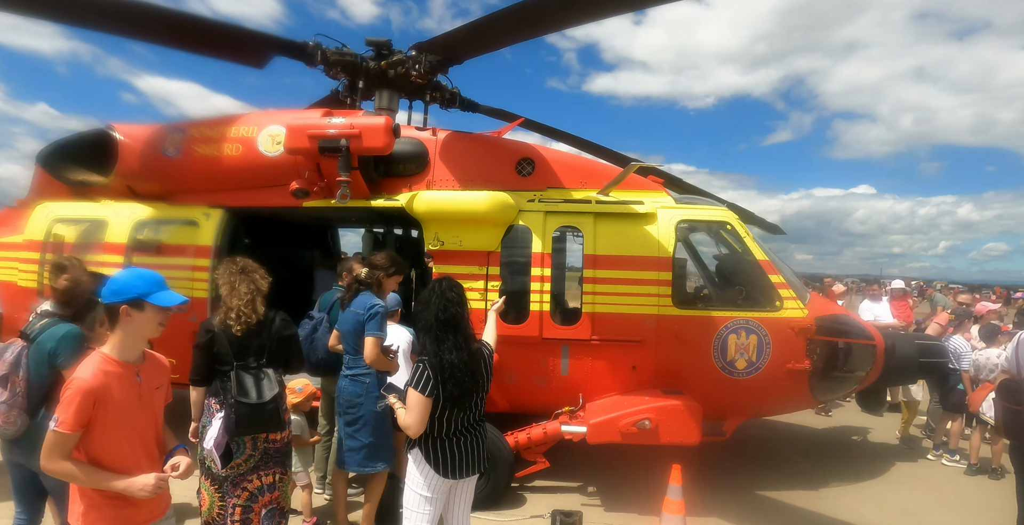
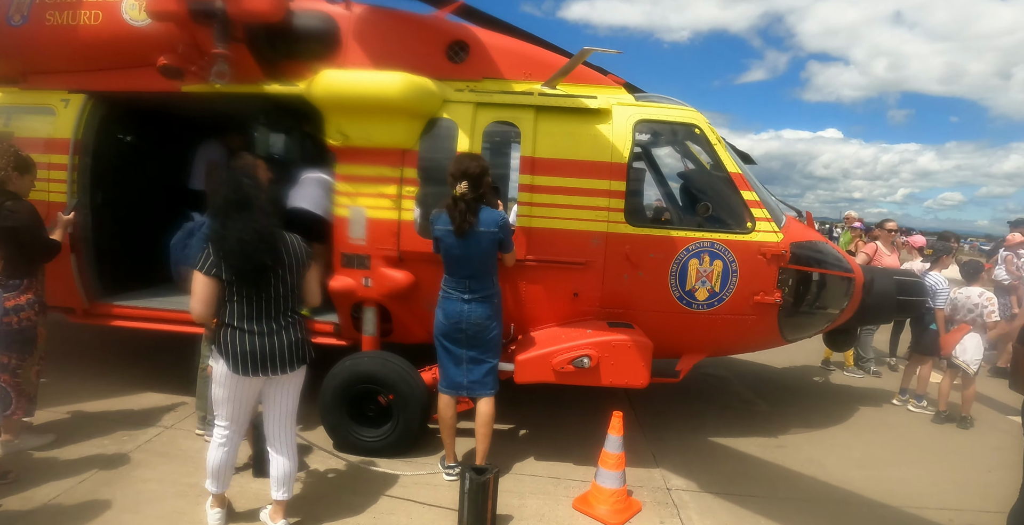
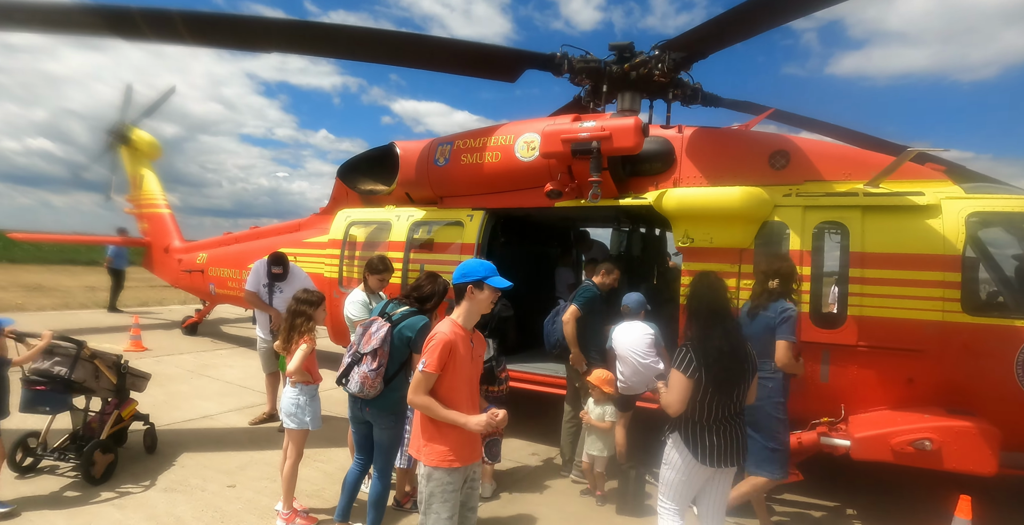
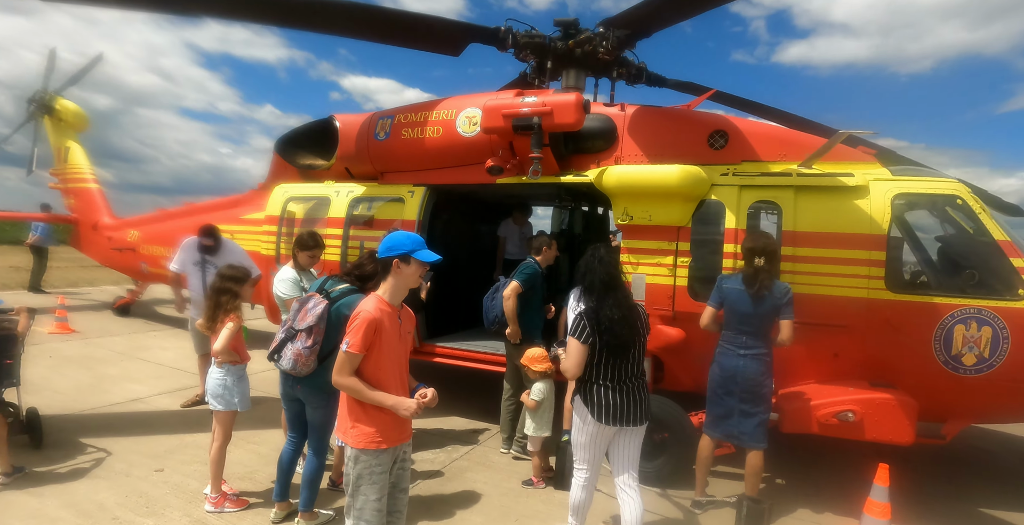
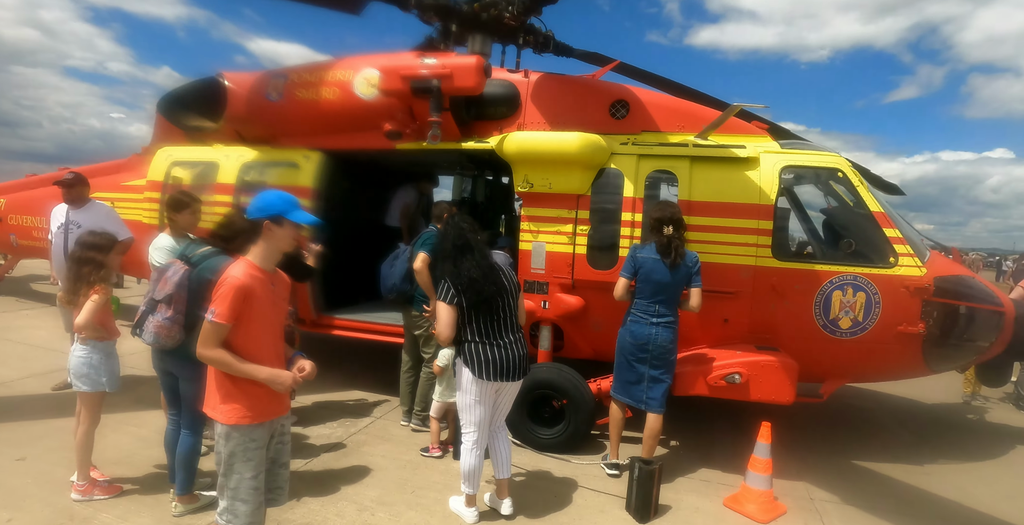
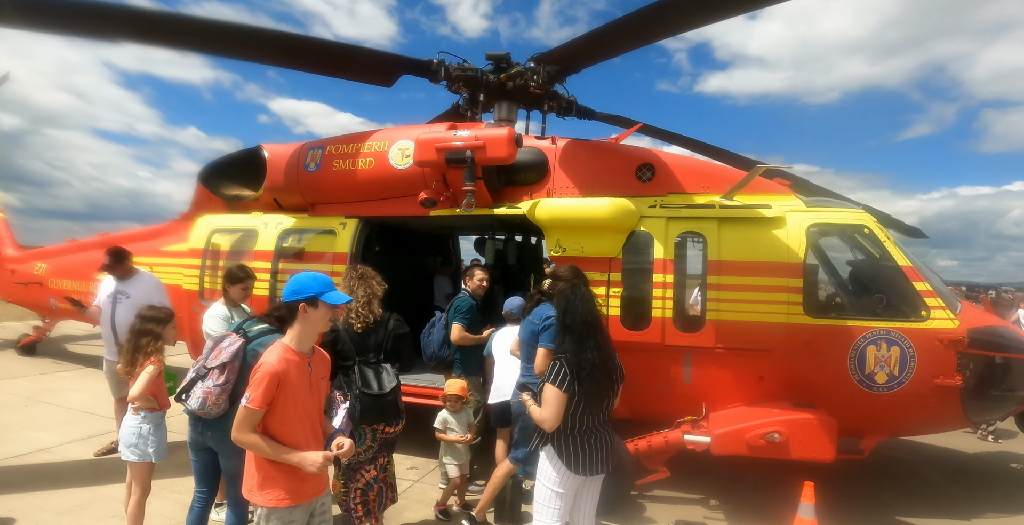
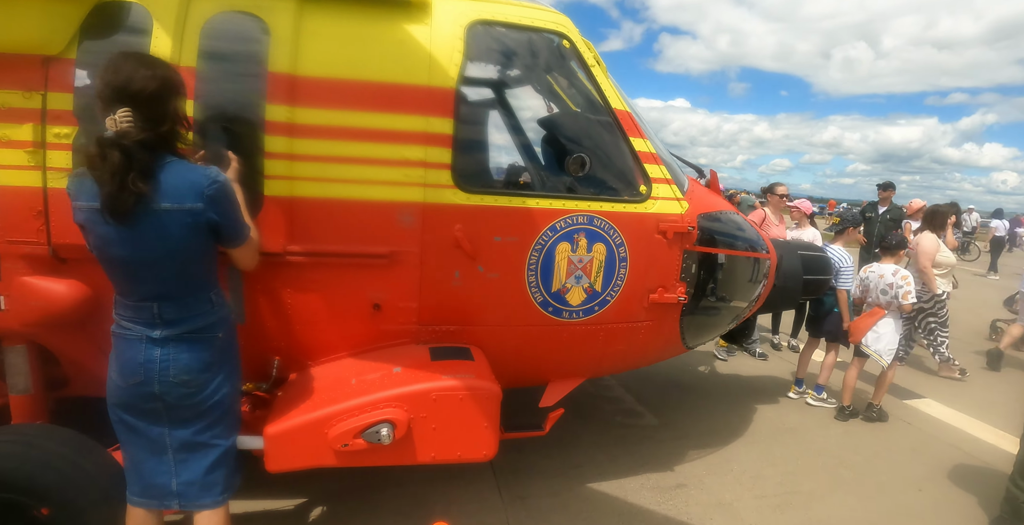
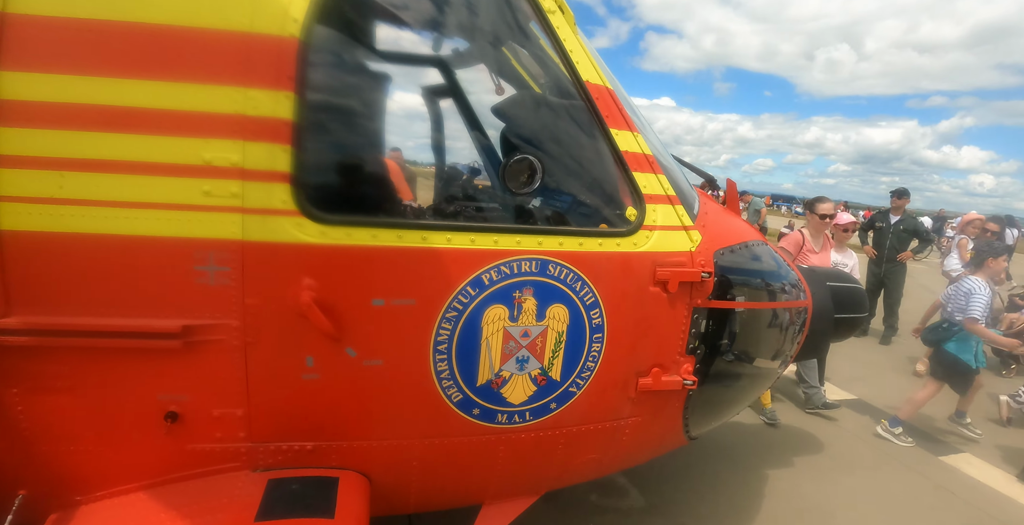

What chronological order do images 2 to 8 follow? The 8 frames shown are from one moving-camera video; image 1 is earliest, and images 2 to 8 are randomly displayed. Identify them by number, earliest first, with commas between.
6, 3, 4, 5, 2, 7, 8
